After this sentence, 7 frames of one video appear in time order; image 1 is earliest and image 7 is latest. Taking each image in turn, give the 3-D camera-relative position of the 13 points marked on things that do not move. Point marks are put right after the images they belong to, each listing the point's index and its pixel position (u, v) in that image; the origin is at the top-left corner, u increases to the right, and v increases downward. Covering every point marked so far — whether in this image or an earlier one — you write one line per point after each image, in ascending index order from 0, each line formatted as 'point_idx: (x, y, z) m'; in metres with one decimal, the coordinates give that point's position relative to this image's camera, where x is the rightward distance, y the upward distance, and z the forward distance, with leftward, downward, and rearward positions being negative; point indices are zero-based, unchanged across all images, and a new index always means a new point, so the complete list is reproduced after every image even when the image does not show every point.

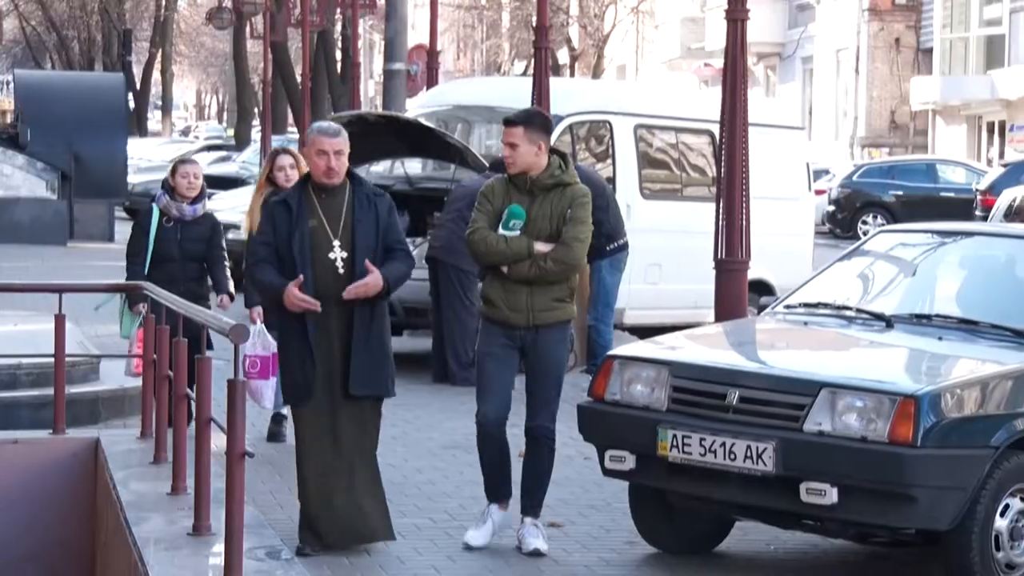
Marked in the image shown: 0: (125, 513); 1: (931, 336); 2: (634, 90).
0: (-1.8, -1.1, +6.1) m
1: (+2.1, -0.2, +6.6) m
2: (+1.1, +2.0, +14.5) m
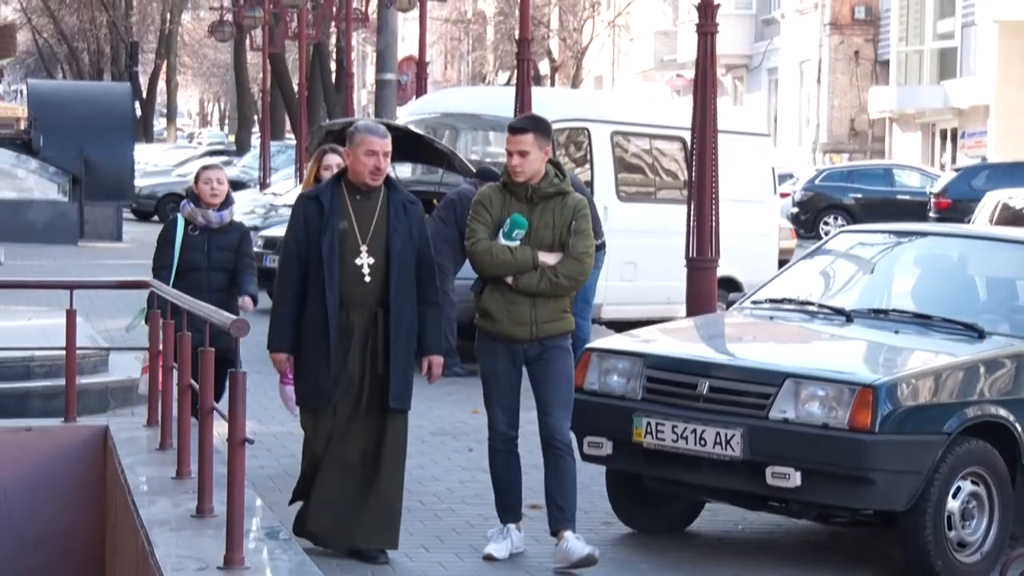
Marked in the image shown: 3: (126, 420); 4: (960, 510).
0: (-1.9, -1.0, +6.5) m
1: (+2.0, -0.2, +7.0) m
2: (+0.9, +2.0, +15.0) m
3: (-2.2, -0.7, +7.5) m
4: (+2.3, -1.1, +6.6) m
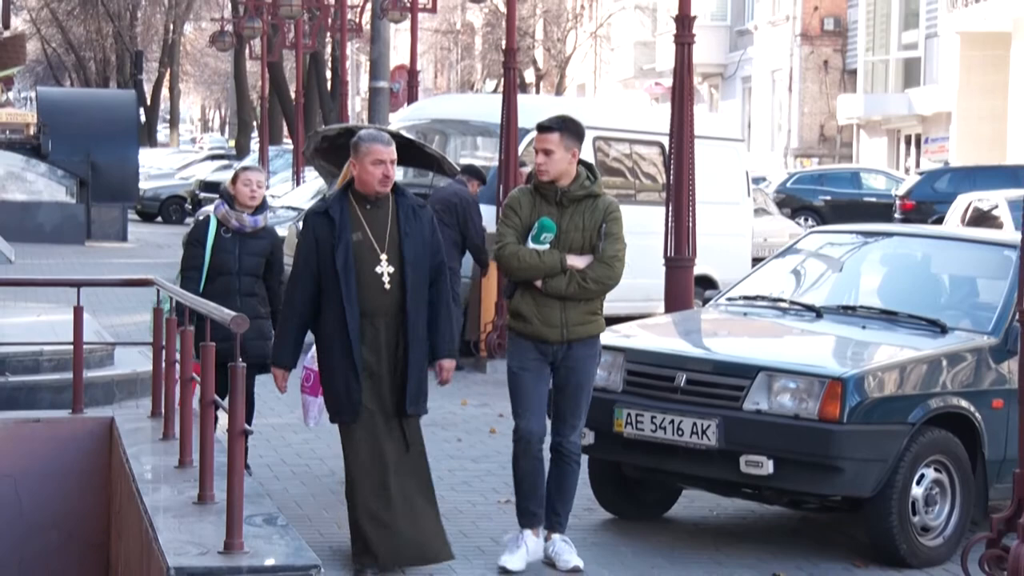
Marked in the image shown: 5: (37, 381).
0: (-2.0, -1.0, +6.8) m
1: (+1.9, -0.2, +7.4) m
2: (+0.8, +2.0, +15.3) m
3: (-2.3, -0.7, +7.8) m
4: (+2.2, -1.1, +7.0) m
5: (-3.0, -0.6, +8.3) m
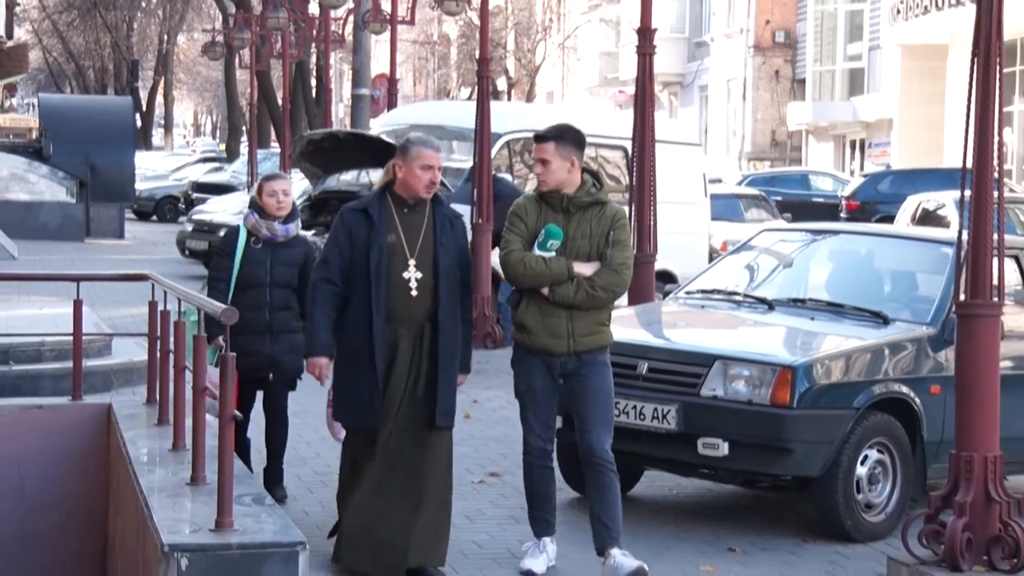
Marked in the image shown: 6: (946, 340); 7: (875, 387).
0: (-2.1, -1.0, +7.3) m
1: (+1.8, -0.2, +7.9) m
2: (+0.6, +2.1, +15.8) m
3: (-2.4, -0.7, +8.3) m
4: (+2.0, -1.1, +7.5) m
5: (-3.1, -0.5, +8.8) m
6: (+2.6, -0.3, +7.8) m
7: (+2.1, -0.6, +7.4) m
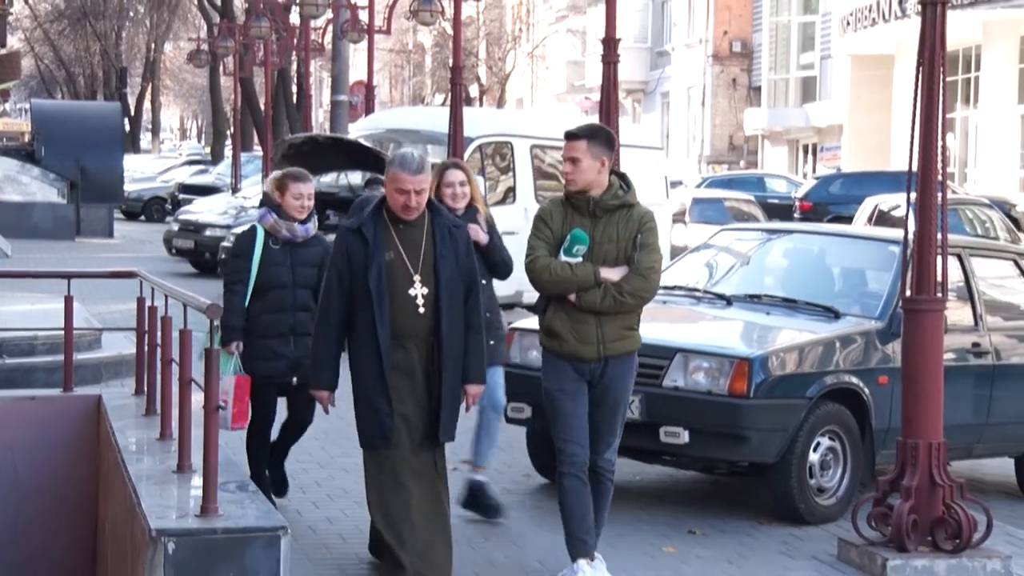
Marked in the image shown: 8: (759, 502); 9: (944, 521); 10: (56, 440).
0: (-2.3, -1.0, +7.7) m
1: (+1.6, -0.2, +8.4) m
2: (+0.2, +2.1, +16.3) m
3: (-2.6, -0.7, +8.6) m
4: (+1.9, -1.1, +8.0) m
5: (-3.3, -0.5, +9.1) m
6: (+2.4, -0.3, +8.2) m
7: (+1.9, -0.5, +7.9) m
8: (+1.6, -1.4, +8.5) m
9: (+2.4, -1.3, +7.4) m
10: (-2.9, -1.0, +8.4) m
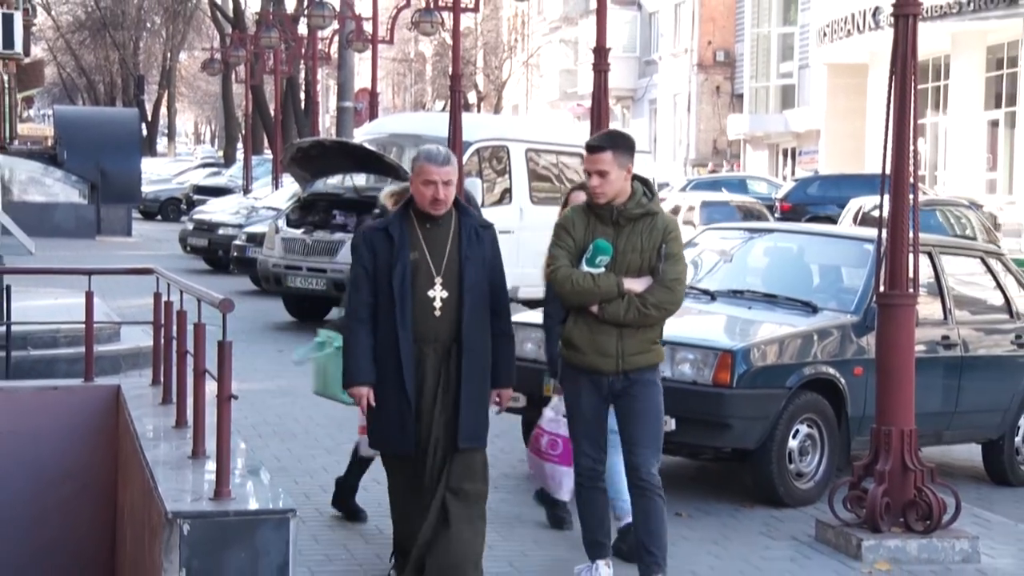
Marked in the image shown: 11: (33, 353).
0: (-2.3, -1.0, +8.2) m
1: (+1.6, -0.1, +8.8) m
2: (+0.2, +2.1, +16.7) m
3: (-2.6, -0.7, +9.1) m
4: (+1.8, -1.0, +8.5) m
5: (-3.3, -0.5, +9.6) m
6: (+2.4, -0.3, +8.7) m
7: (+1.9, -0.5, +8.4) m
8: (+1.6, -1.4, +9.0) m
9: (+2.4, -1.3, +7.8) m
10: (-3.0, -1.0, +8.9) m
11: (-3.5, -0.5, +9.5) m
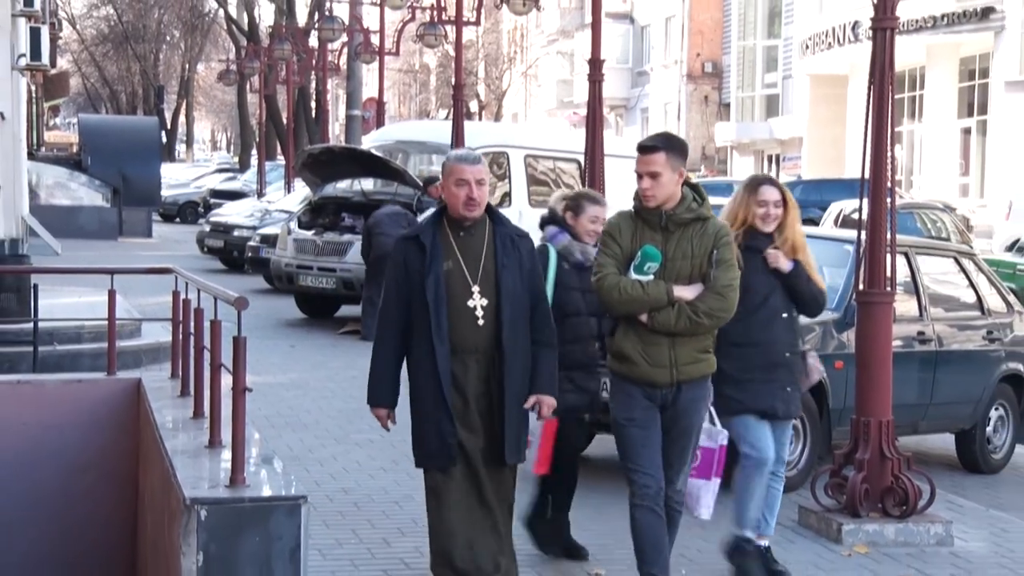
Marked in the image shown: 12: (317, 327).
0: (-2.3, -0.9, +8.7) m
1: (+1.6, -0.1, +9.3) m
2: (+0.2, +2.1, +17.2) m
3: (-2.6, -0.6, +9.6) m
4: (+1.8, -1.0, +9.0) m
5: (-3.4, -0.5, +10.1) m
6: (+2.4, -0.2, +9.2) m
7: (+1.9, -0.5, +8.9) m
8: (+1.6, -1.4, +9.5) m
9: (+2.4, -1.3, +8.3) m
10: (-3.0, -0.9, +9.4) m
11: (-3.5, -0.5, +10.0) m
12: (-2.5, -0.5, +16.6) m
